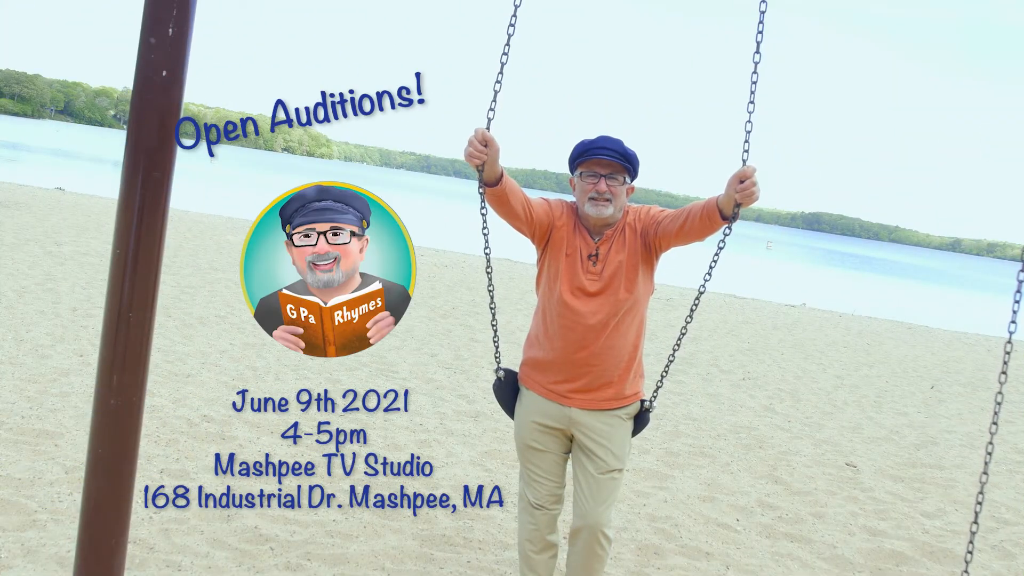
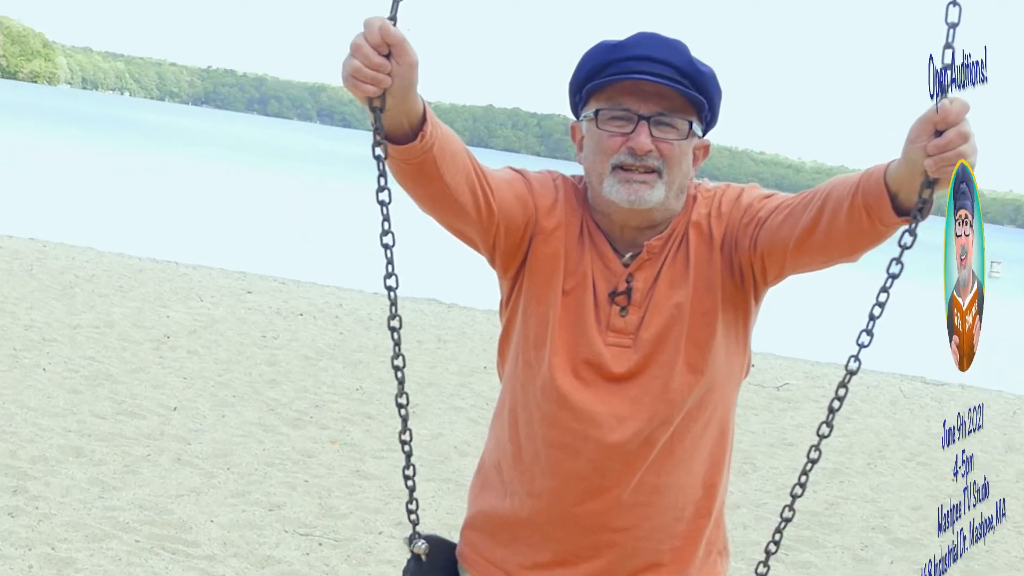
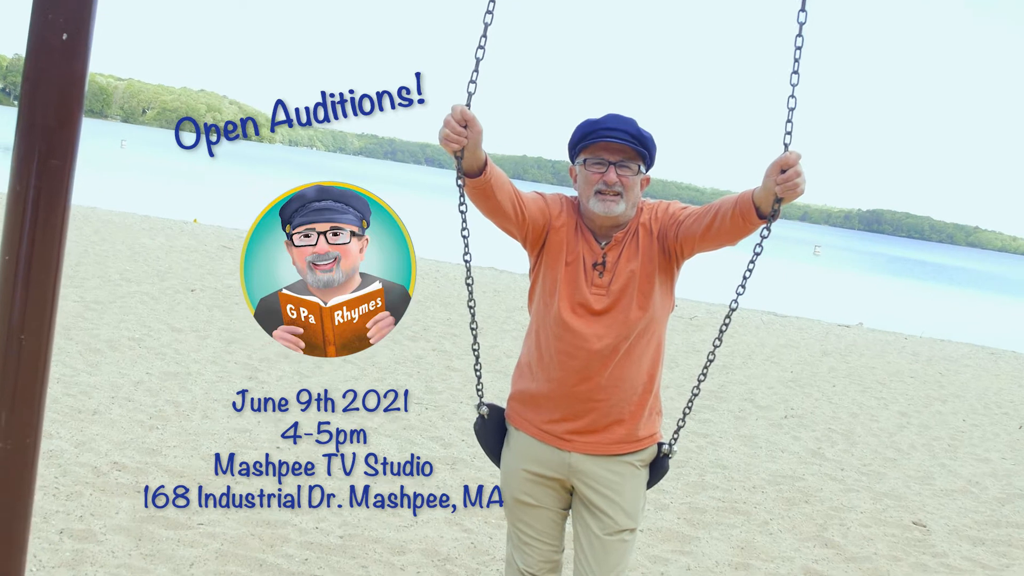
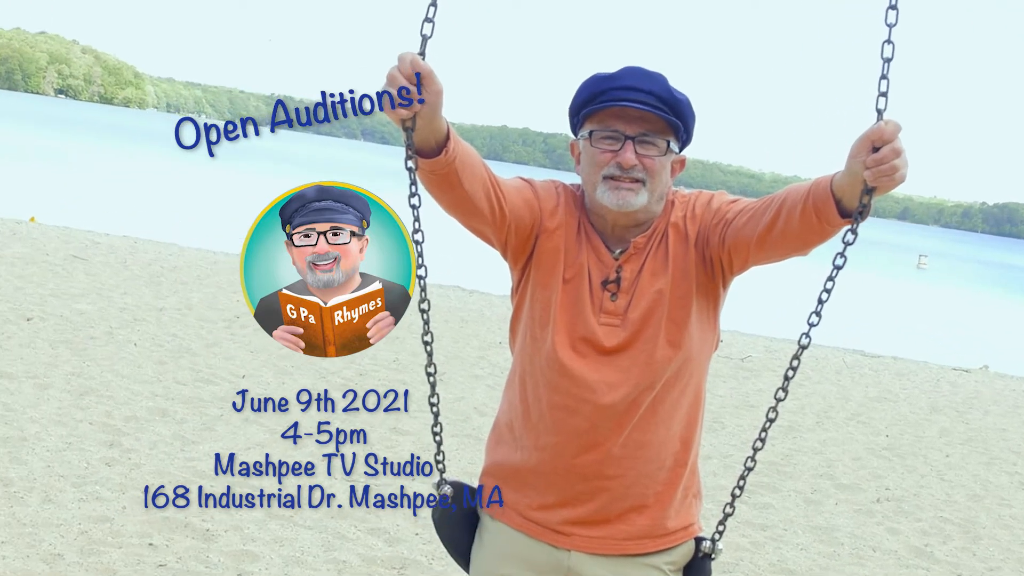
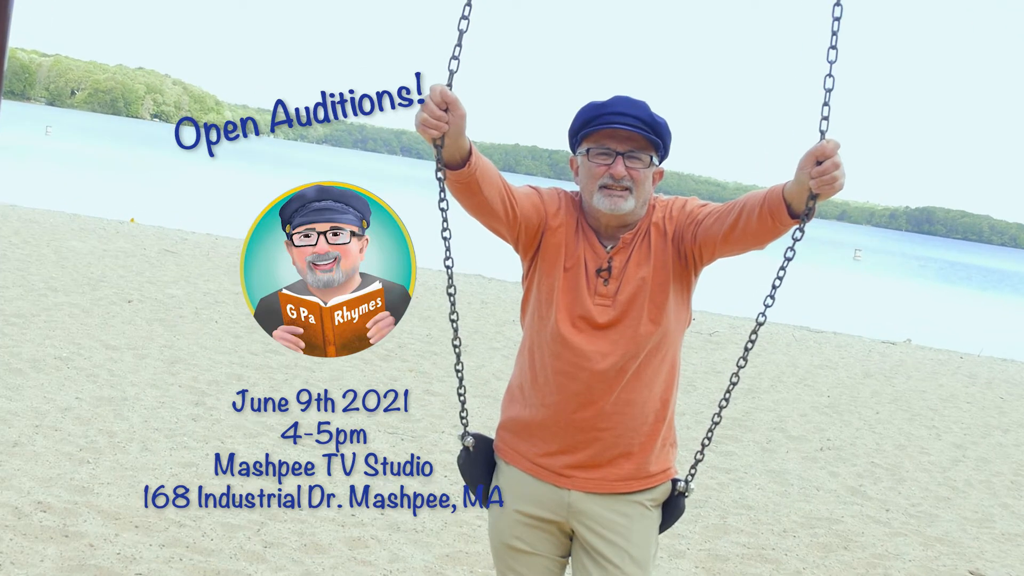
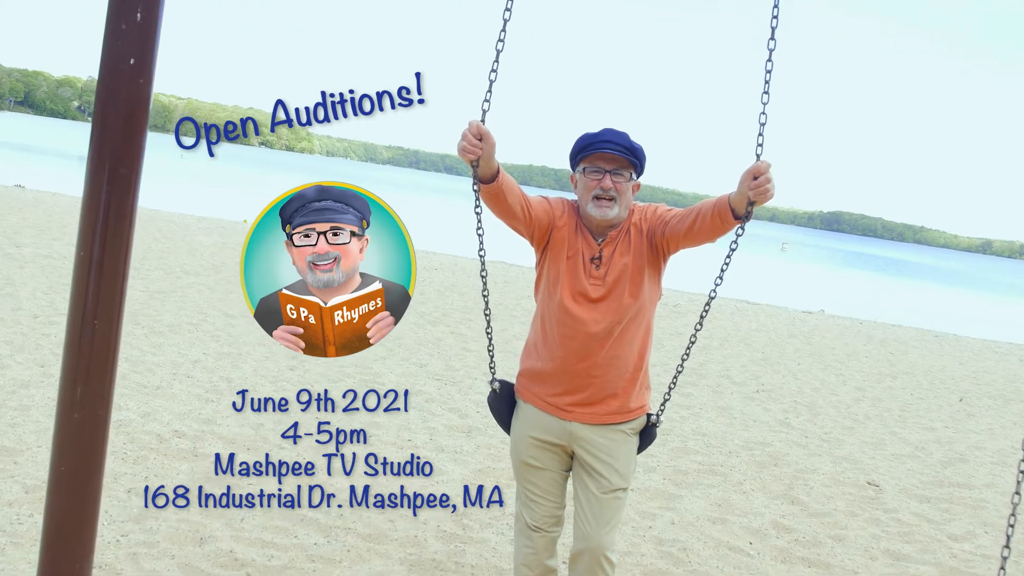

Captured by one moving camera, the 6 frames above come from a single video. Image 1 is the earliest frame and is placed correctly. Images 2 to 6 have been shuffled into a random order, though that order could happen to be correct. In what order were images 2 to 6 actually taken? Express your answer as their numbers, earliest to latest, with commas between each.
6, 3, 5, 4, 2
